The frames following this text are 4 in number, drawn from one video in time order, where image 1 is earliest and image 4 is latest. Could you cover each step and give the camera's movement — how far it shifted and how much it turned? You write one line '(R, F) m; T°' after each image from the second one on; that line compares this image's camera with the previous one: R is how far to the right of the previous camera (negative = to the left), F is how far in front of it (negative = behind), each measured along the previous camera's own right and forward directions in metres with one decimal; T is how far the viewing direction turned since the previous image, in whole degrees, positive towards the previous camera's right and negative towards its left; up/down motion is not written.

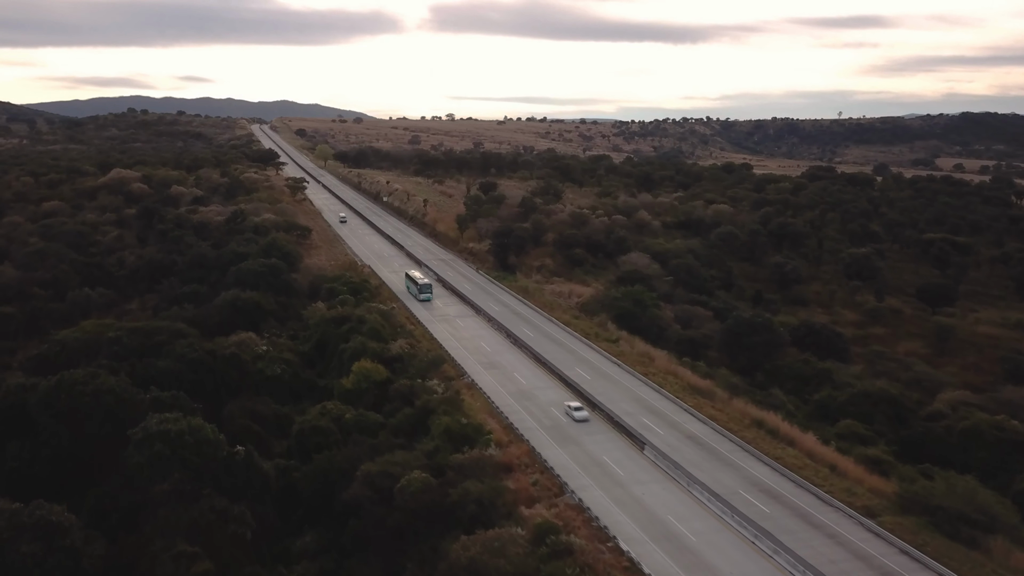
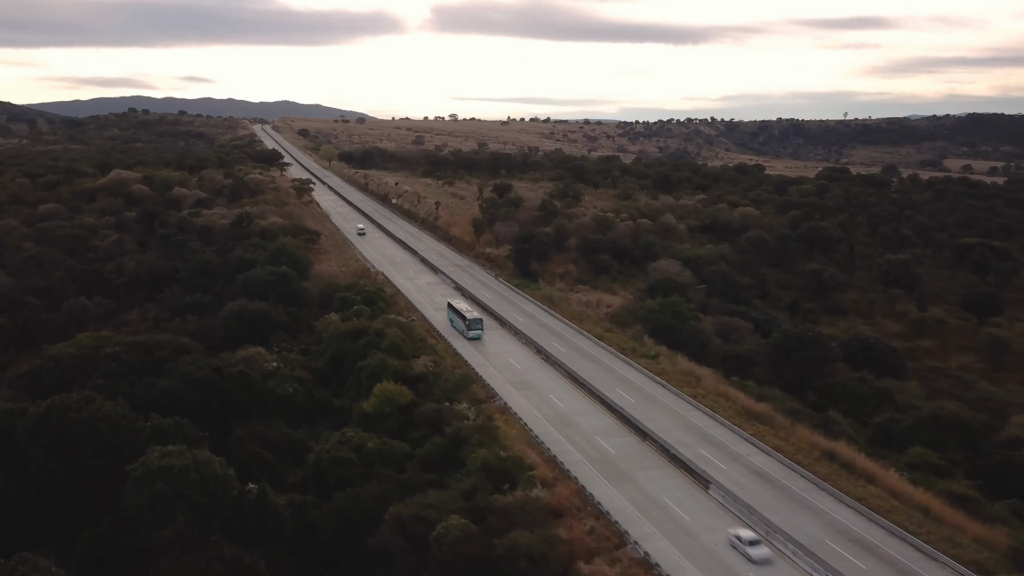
(-1.6, +3.0) m; 0°
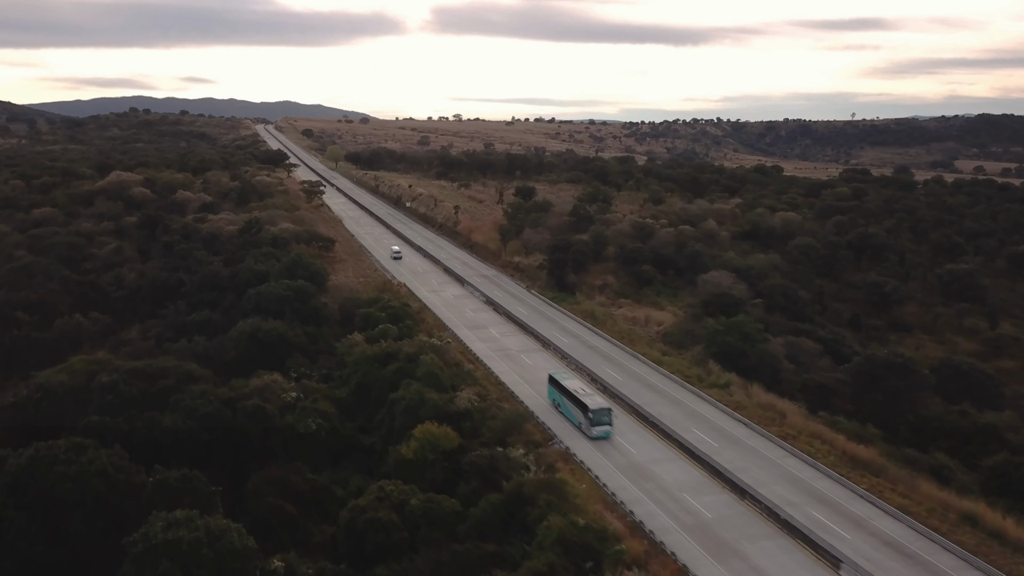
(-2.3, +4.3) m; 0°
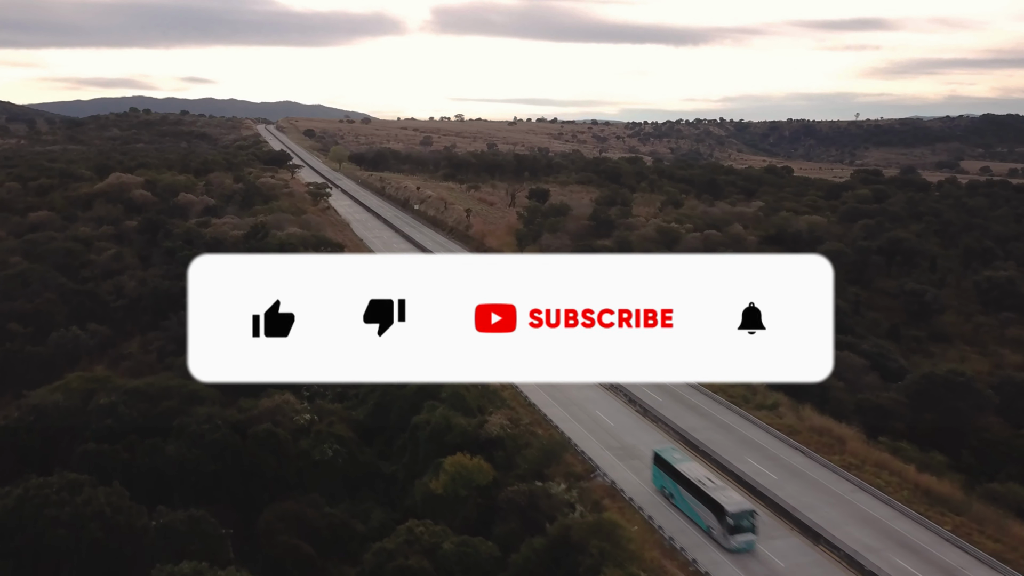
(-1.3, +2.4) m; 0°
